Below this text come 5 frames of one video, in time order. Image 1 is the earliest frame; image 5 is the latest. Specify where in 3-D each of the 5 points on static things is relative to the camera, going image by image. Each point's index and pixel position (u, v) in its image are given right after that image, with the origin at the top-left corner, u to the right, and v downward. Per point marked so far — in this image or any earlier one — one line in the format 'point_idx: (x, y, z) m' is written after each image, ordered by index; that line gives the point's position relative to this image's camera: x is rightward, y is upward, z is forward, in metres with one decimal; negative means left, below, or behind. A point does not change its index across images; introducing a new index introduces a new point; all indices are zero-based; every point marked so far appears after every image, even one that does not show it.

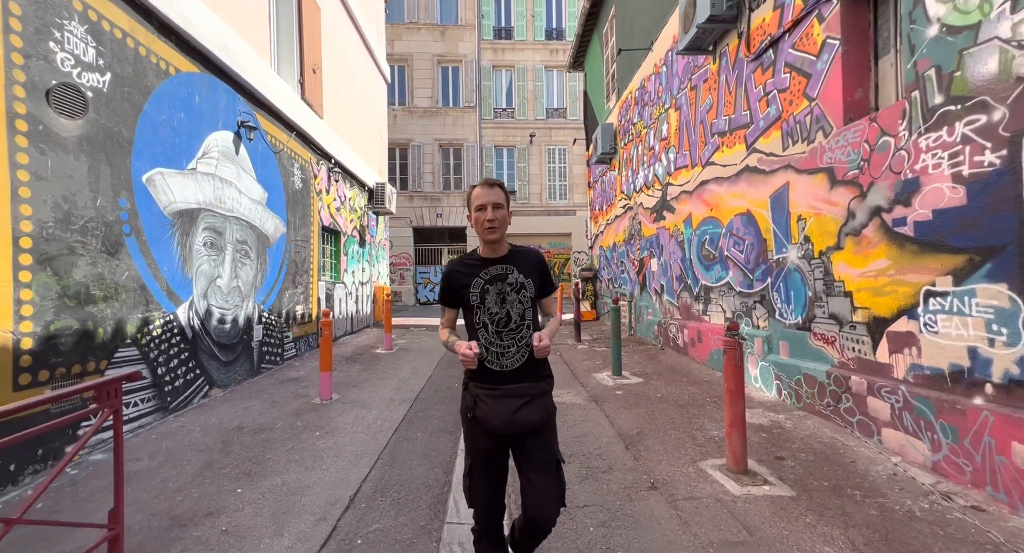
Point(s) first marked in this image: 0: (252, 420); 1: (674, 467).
0: (-2.8, -1.5, +4.5) m
1: (+1.3, -1.5, +3.3) m
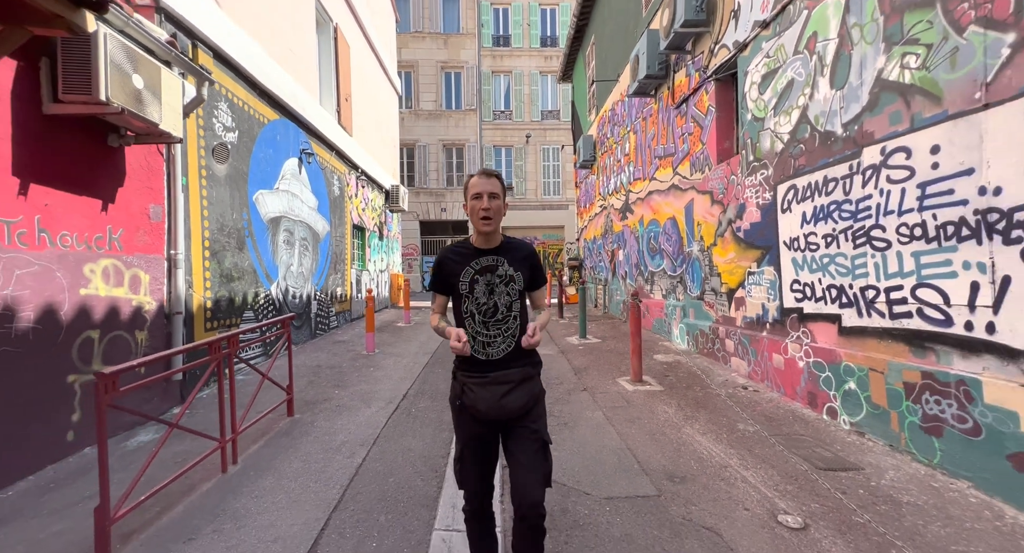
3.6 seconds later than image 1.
0: (-3.0, -1.3, +6.6) m
1: (+1.2, -1.4, +5.4) m
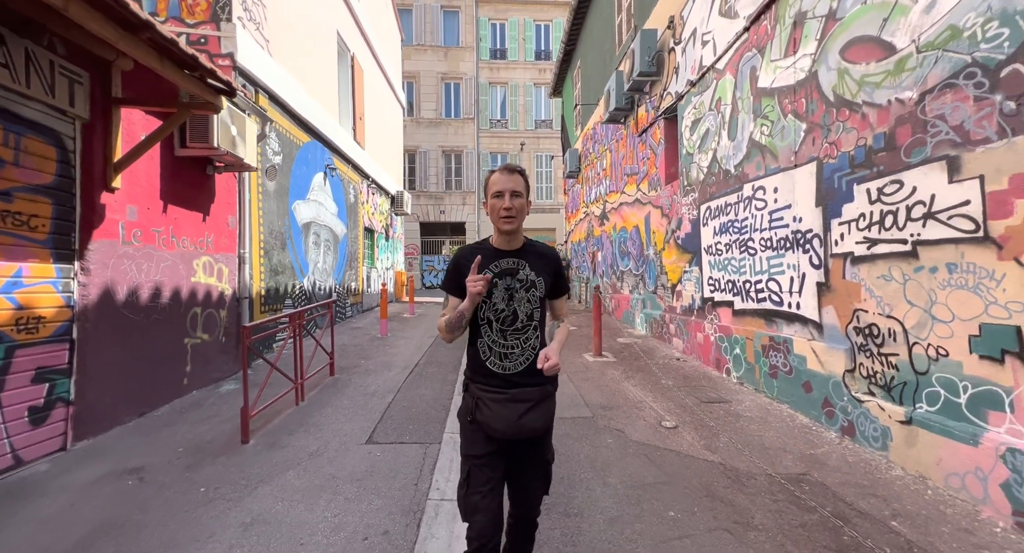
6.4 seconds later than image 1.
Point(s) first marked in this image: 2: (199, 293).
0: (-3.2, -1.3, +8.0) m
1: (+1.0, -1.3, +6.9) m
2: (-3.8, -0.2, +5.1) m
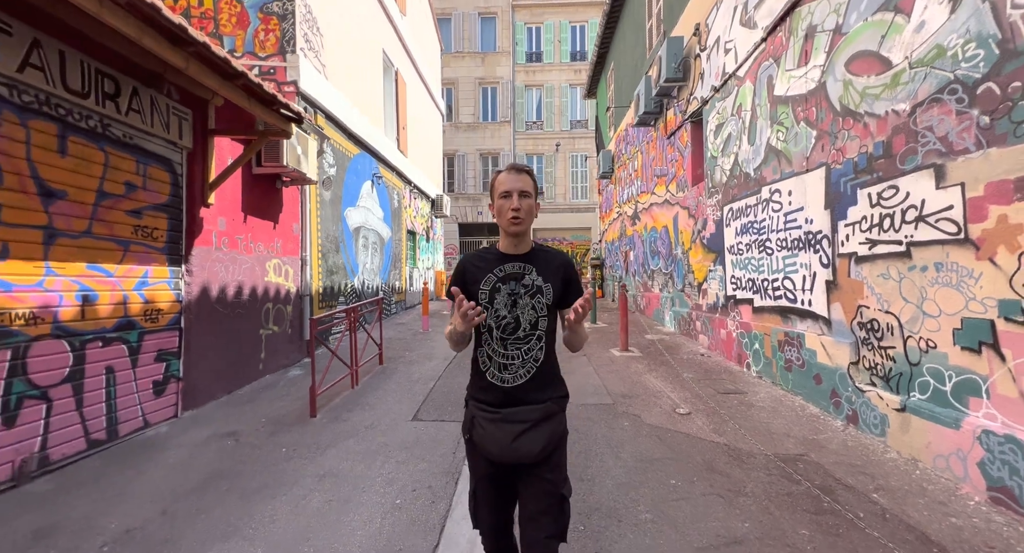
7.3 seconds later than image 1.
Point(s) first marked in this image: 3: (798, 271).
0: (-2.5, -1.3, +8.7) m
1: (+1.5, -1.3, +7.3) m
2: (-3.4, -0.2, +5.9) m
3: (+3.0, +0.1, +4.4) m
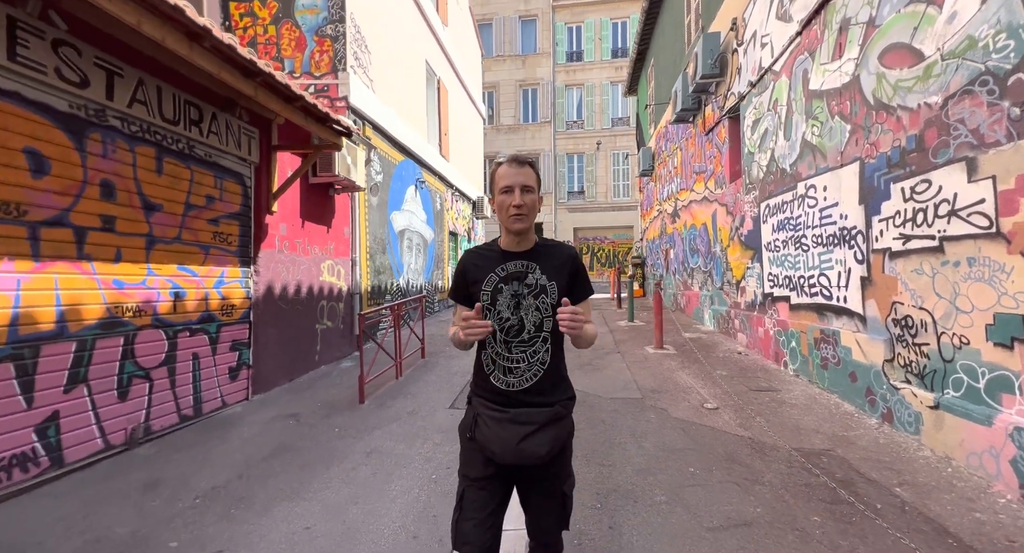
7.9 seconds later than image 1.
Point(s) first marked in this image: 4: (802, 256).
0: (-1.7, -1.2, +9.2) m
1: (+2.2, -1.3, +7.3) m
2: (-2.9, -0.2, +6.5) m
3: (+3.3, +0.1, +4.3) m
4: (+3.4, +0.2, +4.9) m
